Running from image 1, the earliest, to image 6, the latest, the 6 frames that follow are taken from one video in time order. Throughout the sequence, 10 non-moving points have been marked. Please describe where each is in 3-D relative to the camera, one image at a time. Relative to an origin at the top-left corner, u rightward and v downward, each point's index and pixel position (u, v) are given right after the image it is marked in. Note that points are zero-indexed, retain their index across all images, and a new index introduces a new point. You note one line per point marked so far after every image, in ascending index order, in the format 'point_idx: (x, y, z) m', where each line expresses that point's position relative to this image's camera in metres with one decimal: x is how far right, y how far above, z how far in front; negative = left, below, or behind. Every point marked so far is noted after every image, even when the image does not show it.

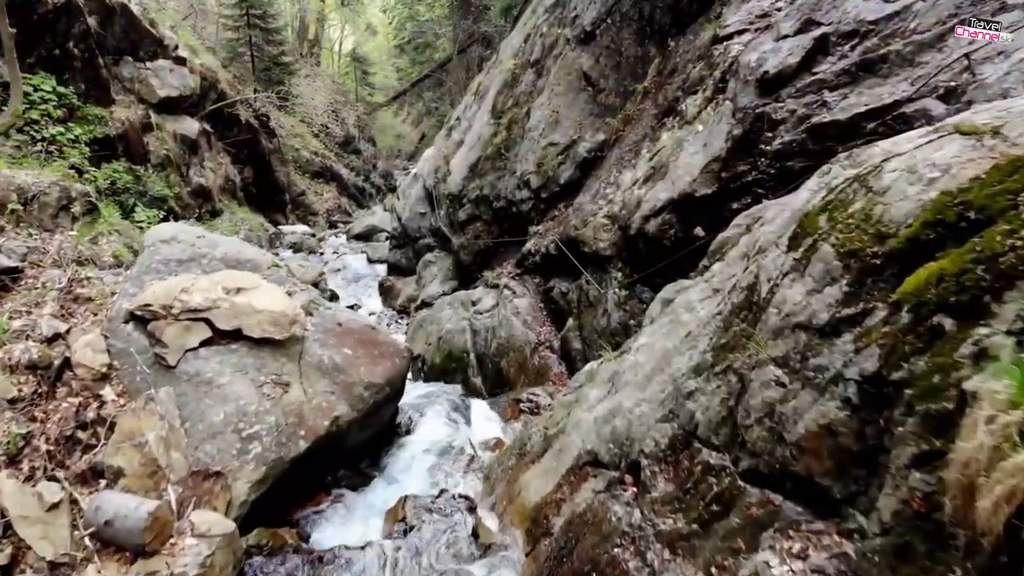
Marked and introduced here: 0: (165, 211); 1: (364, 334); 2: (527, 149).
0: (-8.1, +1.8, +17.3) m
1: (-1.3, -0.4, +6.4) m
2: (+0.2, +2.1, +11.0) m
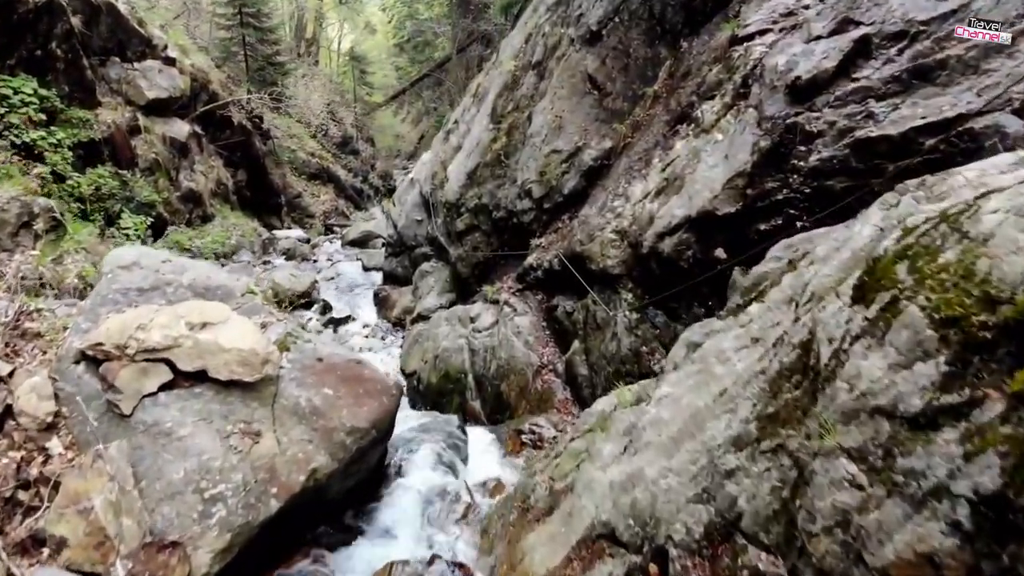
0: (-8.1, +1.6, +16.6) m
1: (-1.3, -0.6, +5.8) m
2: (+0.2, +1.8, +10.4) m
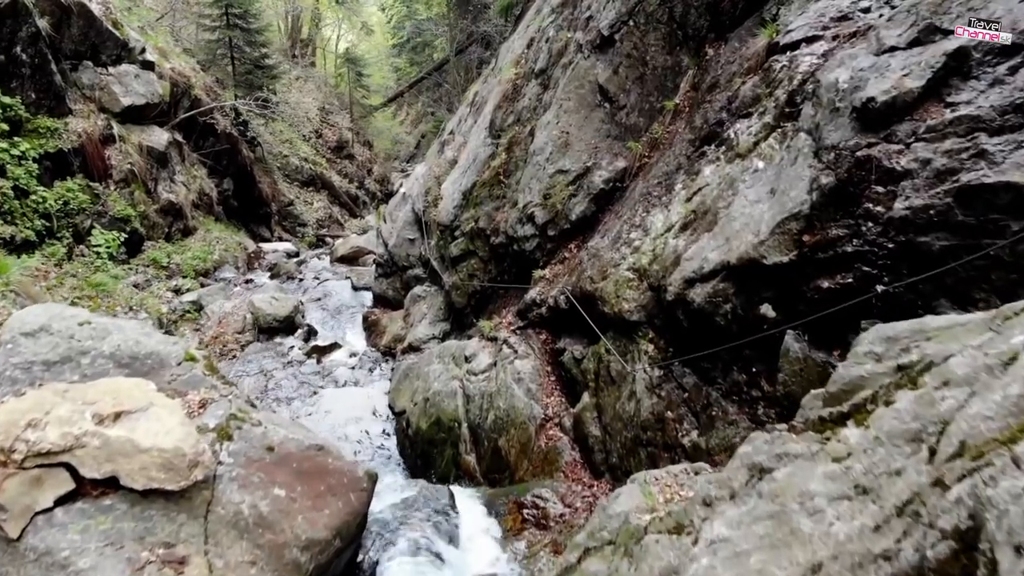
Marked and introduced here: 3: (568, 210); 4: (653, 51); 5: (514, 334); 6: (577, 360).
0: (-8.1, +1.2, +15.5) m
1: (-1.3, -1.1, +4.6) m
2: (+0.2, +1.4, +9.2) m
3: (+0.6, +0.9, +8.5) m
4: (+1.6, +2.7, +8.4) m
5: (0.0, -0.5, +8.8) m
6: (+0.7, -0.7, +7.6) m
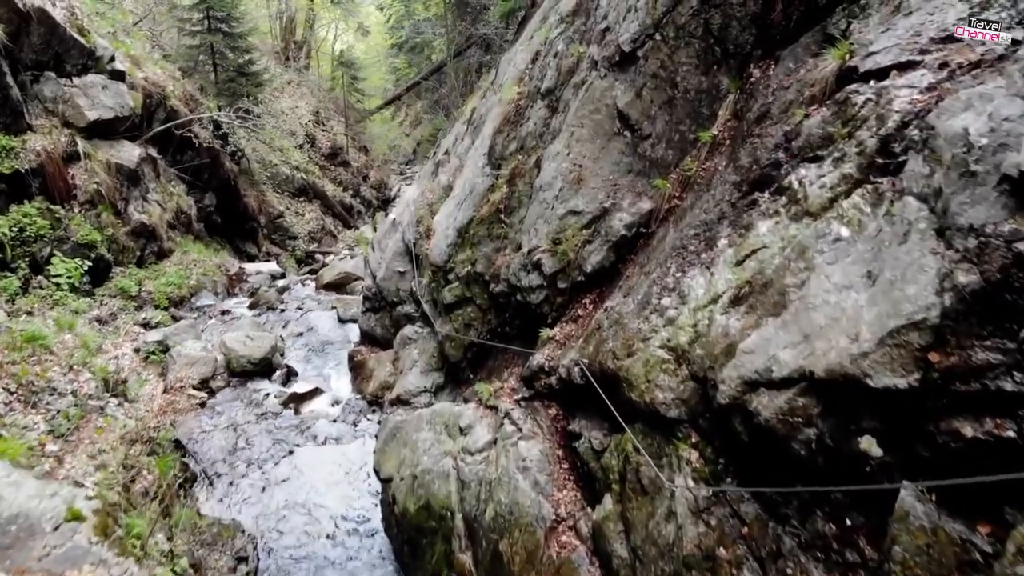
0: (-8.1, +0.5, +14.1) m
1: (-1.3, -1.7, +3.3) m
2: (+0.3, +0.8, +7.9) m
3: (+0.7, +0.3, +7.1) m
4: (+1.6, +2.1, +7.0) m
5: (0.0, -1.2, +7.5) m
6: (+0.7, -1.4, +6.2) m
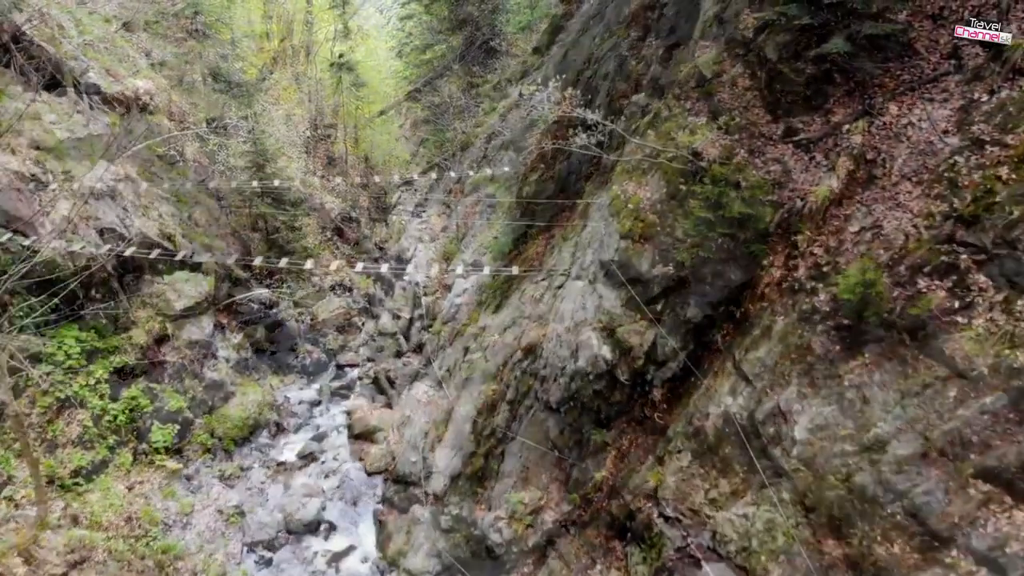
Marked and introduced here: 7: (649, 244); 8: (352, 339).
0: (-7.8, -0.2, +12.5) m
1: (-0.9, -2.5, +1.6) m
2: (+0.6, +0.1, +6.2) m
3: (+1.0, -0.4, +5.5) m
4: (+2.0, +1.4, +5.4) m
5: (+0.4, -1.9, +5.9) m
6: (+1.0, -2.1, +4.6) m
7: (+1.1, +0.4, +5.8) m
8: (-3.3, -1.0, +14.9) m
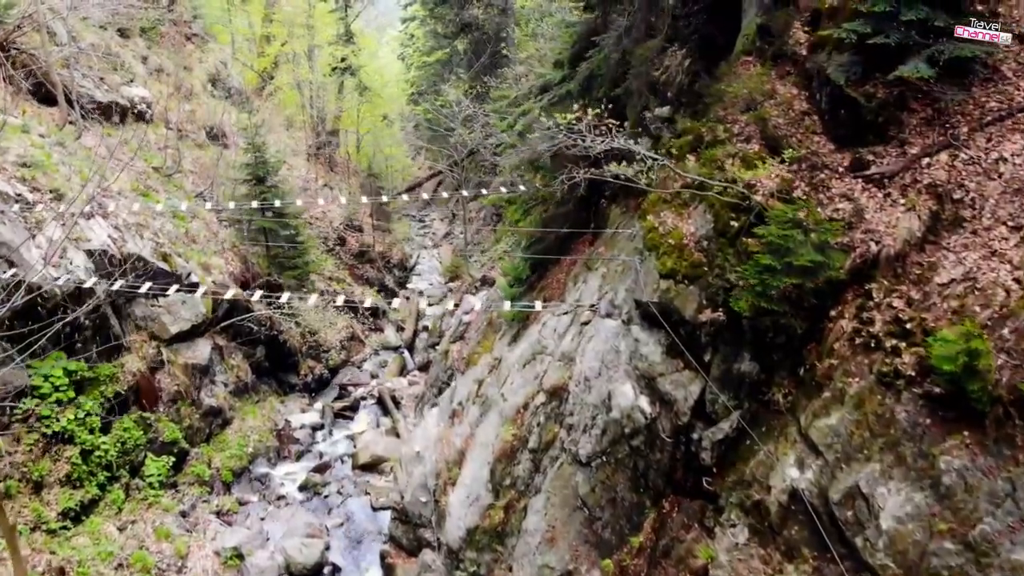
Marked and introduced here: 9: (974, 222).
0: (-7.5, -0.5, +11.9) m
1: (-0.7, -2.8, +1.1) m
2: (+0.8, -0.3, +5.7) m
3: (+1.2, -0.8, +4.9) m
4: (+2.2, +1.0, +4.8) m
5: (+0.6, -2.2, +5.3) m
6: (+1.2, -2.4, +4.0) m
7: (+1.3, 0.0, +5.2) m
8: (-3.1, -1.3, +14.3) m
9: (+2.5, +0.3, +3.9) m
